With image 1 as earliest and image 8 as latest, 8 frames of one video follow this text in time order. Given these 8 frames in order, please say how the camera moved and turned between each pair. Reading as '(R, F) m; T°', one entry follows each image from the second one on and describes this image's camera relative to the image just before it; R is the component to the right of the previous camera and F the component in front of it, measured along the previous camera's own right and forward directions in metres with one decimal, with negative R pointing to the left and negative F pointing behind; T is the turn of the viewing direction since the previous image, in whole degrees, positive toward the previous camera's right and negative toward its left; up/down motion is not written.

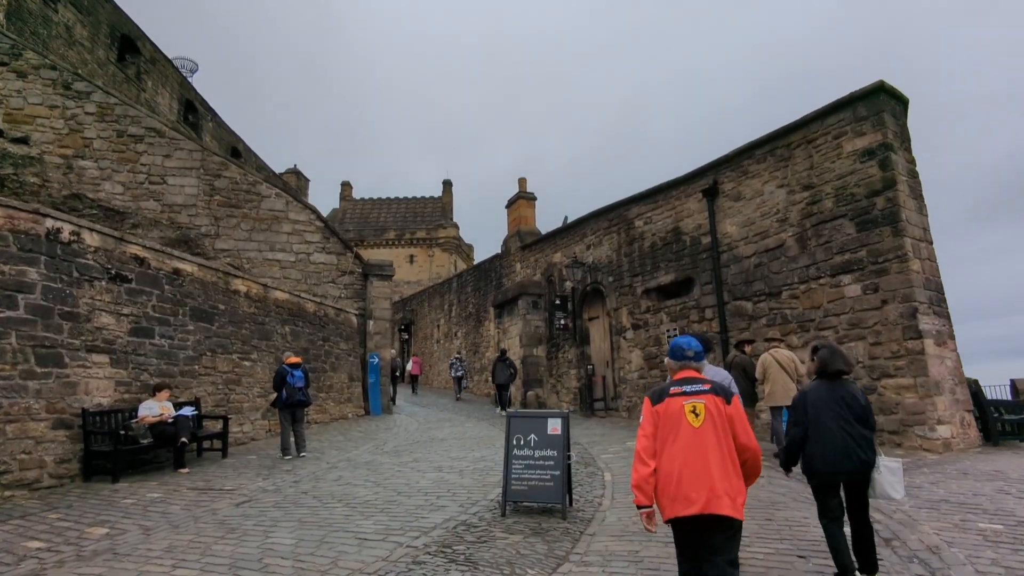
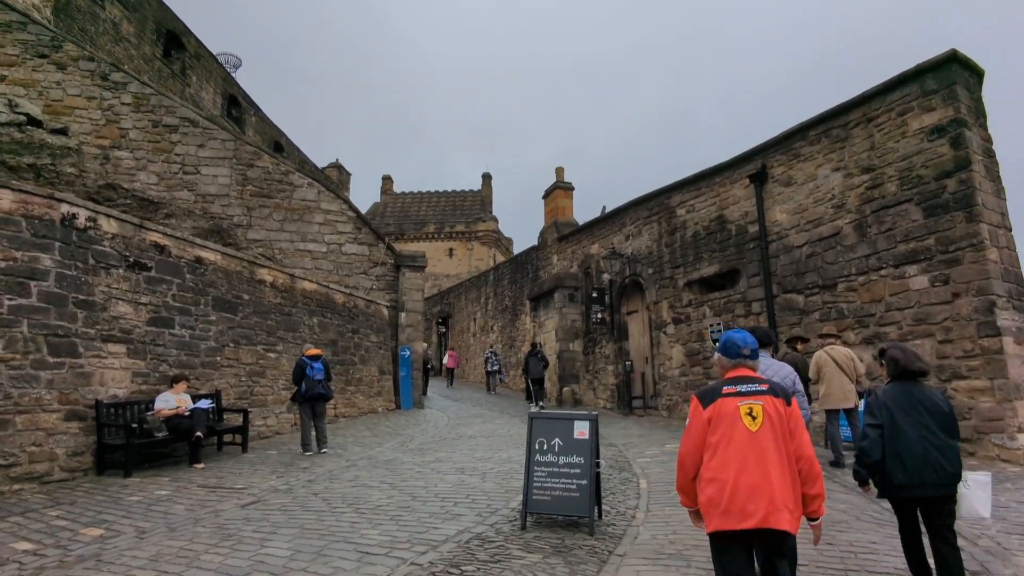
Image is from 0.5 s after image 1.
(+0.1, +0.5) m; -4°
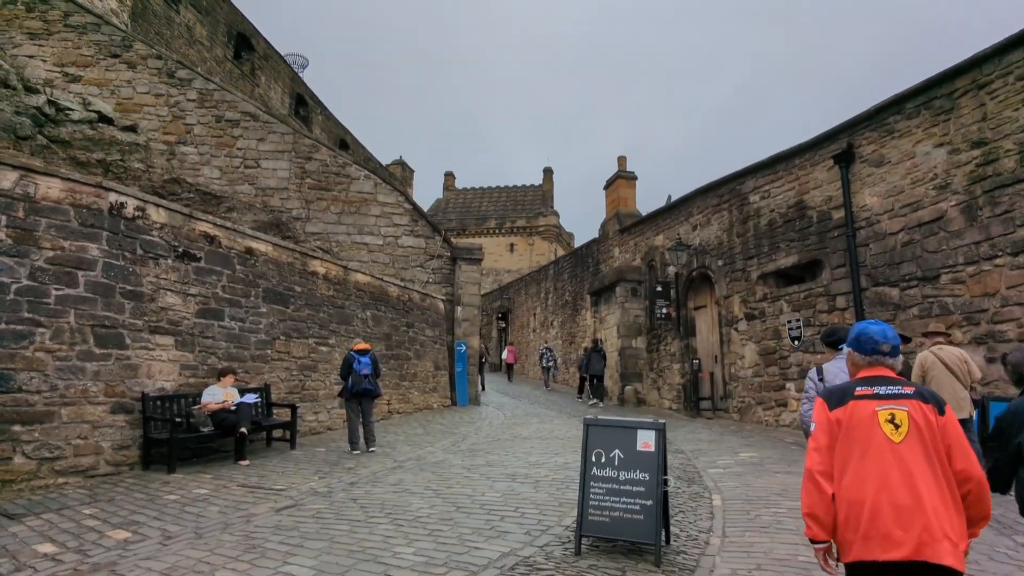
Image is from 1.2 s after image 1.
(+0.1, +0.5) m; -6°
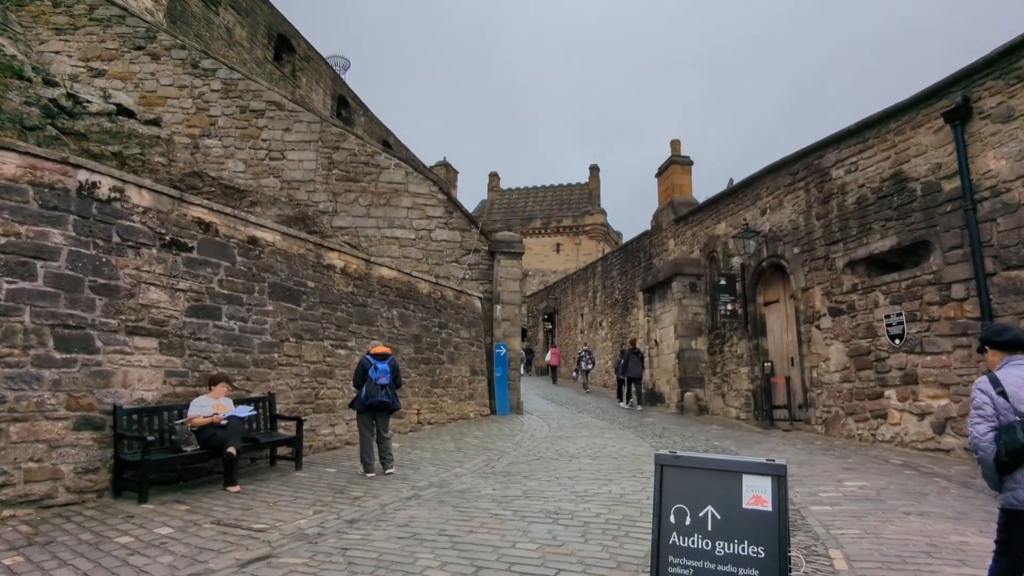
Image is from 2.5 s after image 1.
(+0.1, +1.3) m; -4°
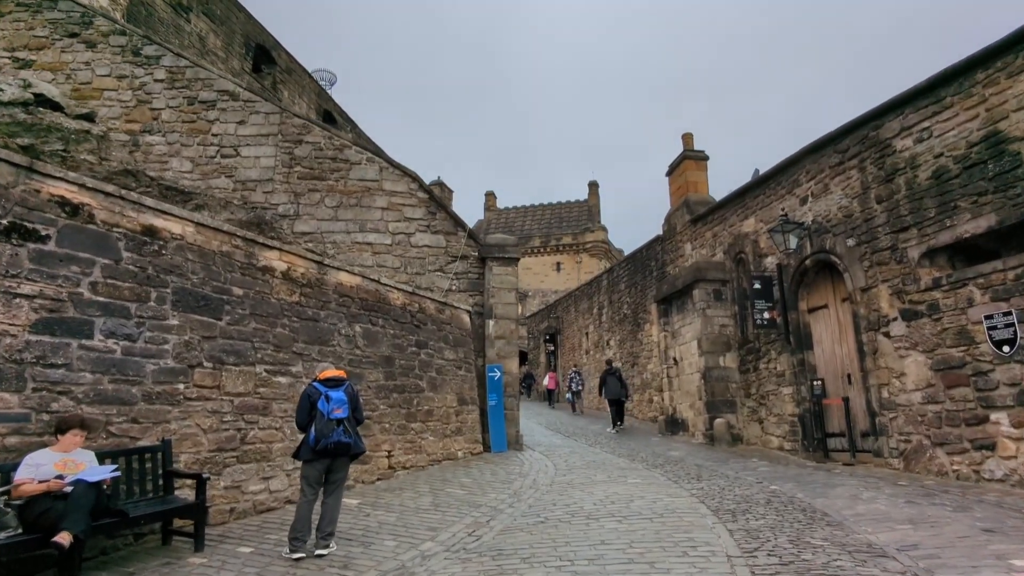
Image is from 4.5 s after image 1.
(+0.1, +1.9) m; 0°
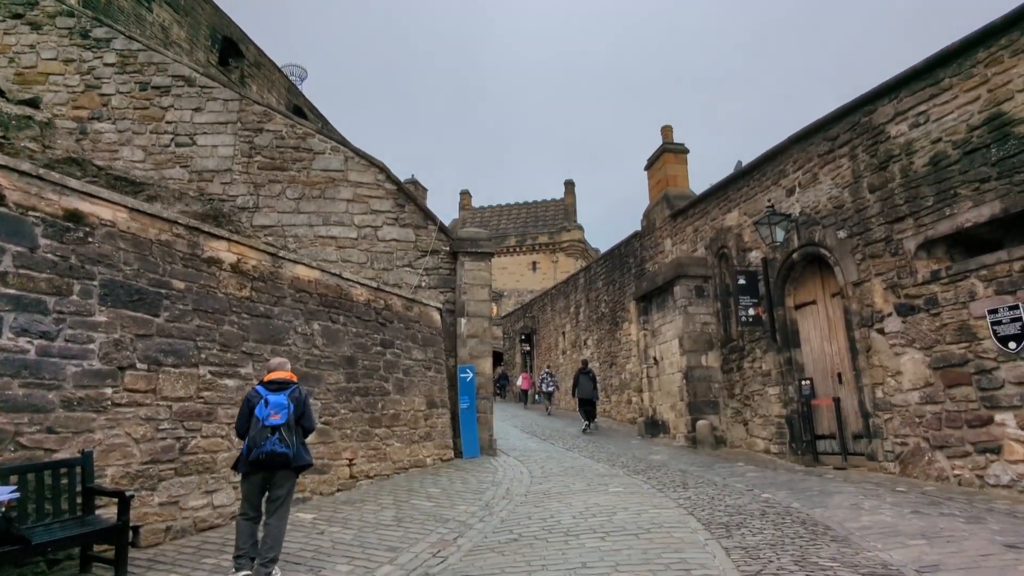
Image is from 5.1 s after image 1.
(0.0, +0.6) m; +2°
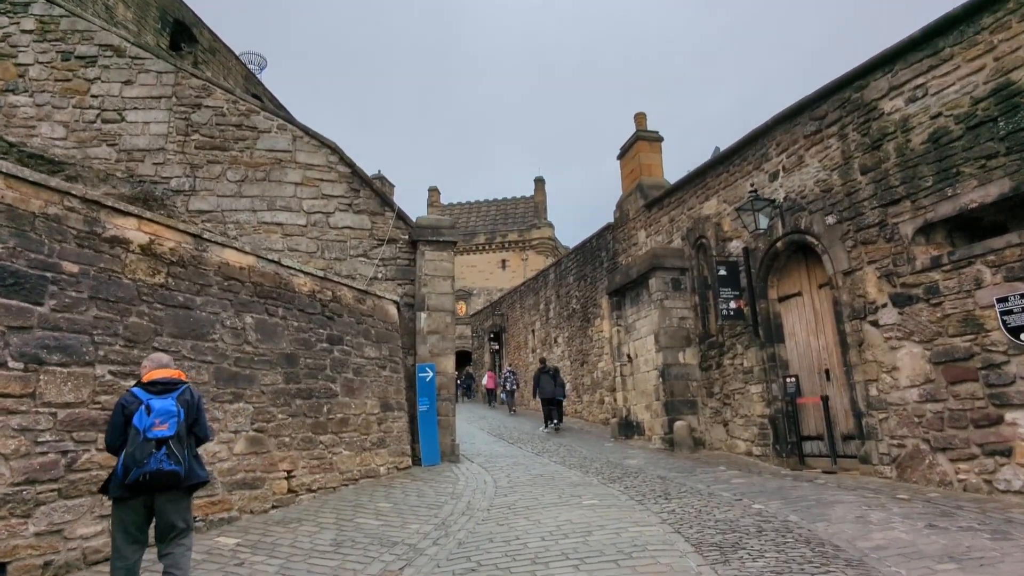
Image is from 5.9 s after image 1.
(+0.1, +0.7) m; +3°
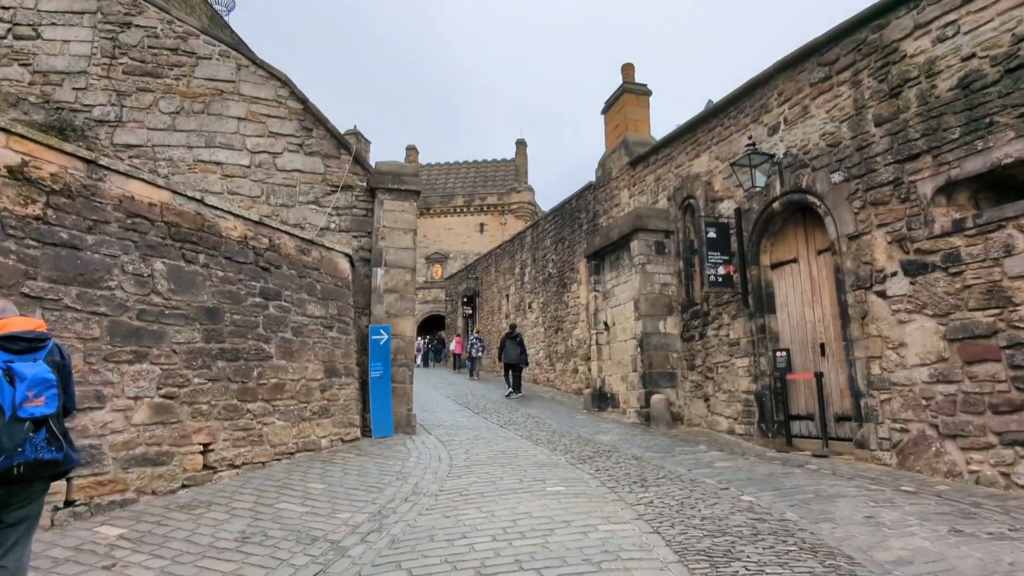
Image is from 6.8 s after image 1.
(+0.1, +0.8) m; +2°
